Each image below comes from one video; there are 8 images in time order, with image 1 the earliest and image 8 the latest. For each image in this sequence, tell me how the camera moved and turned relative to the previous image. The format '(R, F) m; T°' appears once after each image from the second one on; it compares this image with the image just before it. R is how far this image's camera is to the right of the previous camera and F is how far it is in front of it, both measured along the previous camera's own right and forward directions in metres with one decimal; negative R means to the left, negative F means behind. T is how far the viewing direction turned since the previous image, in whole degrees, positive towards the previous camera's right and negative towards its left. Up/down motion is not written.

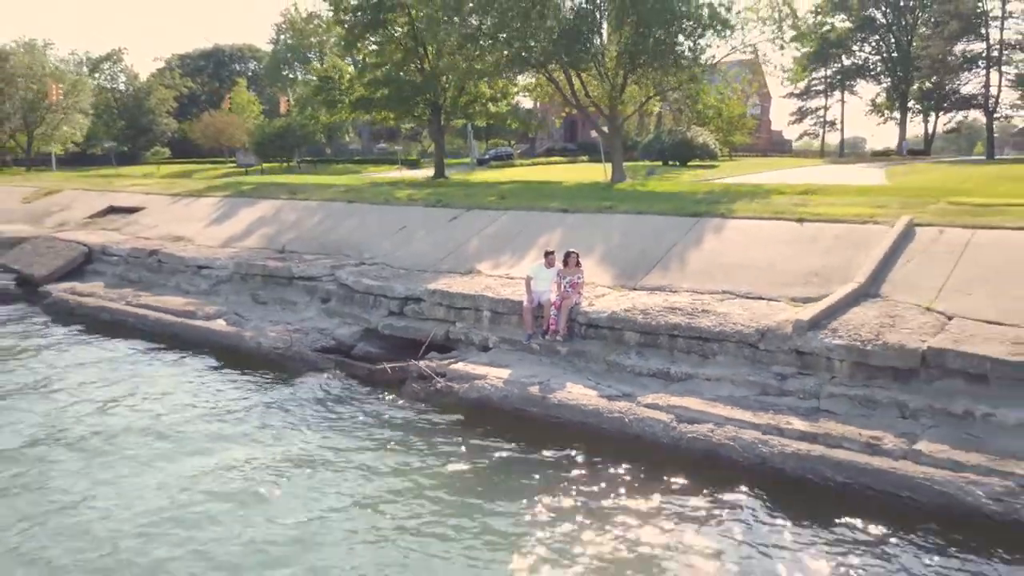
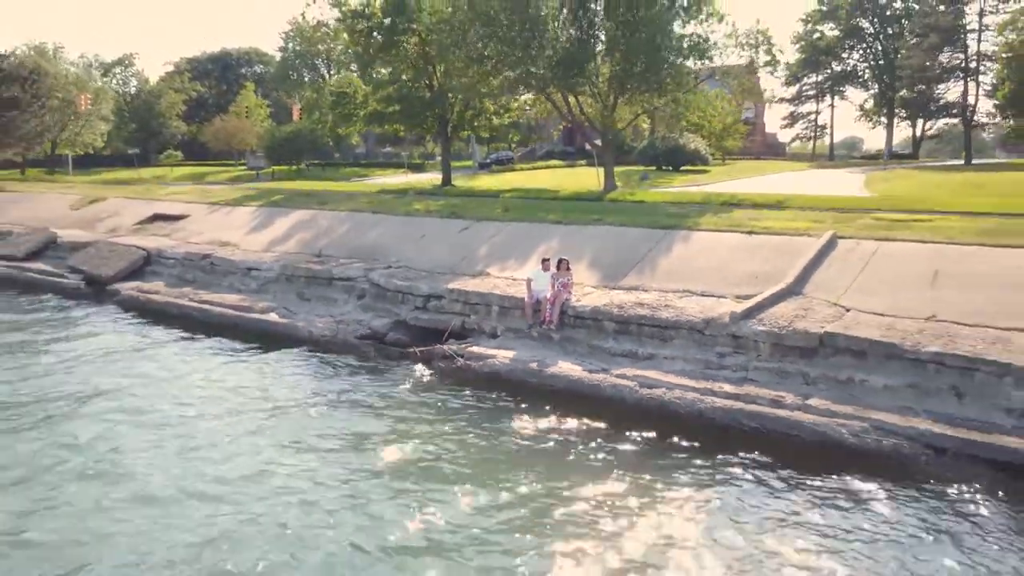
(-0.1, -2.4) m; 0°
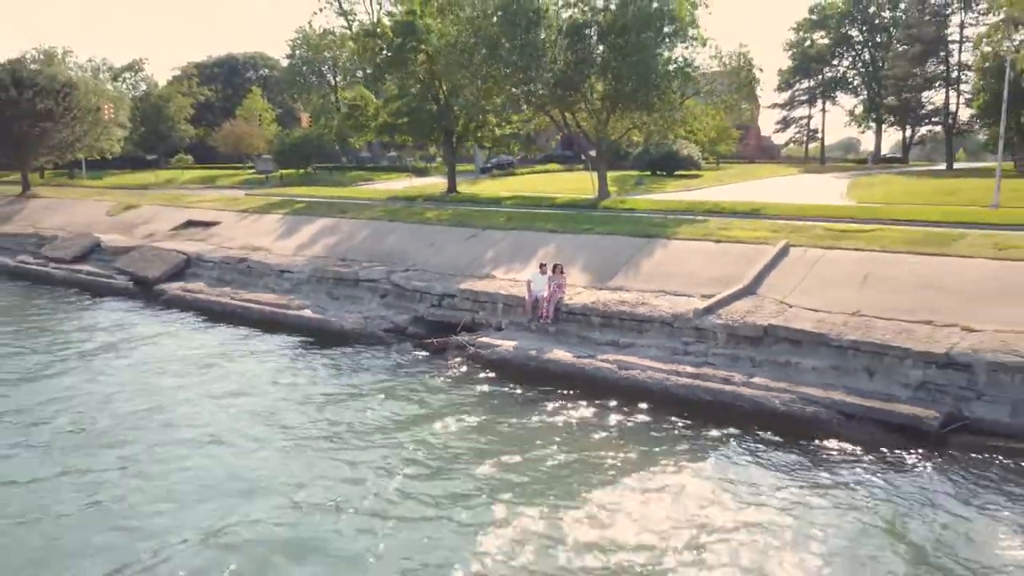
(-0.1, -2.2) m; 0°
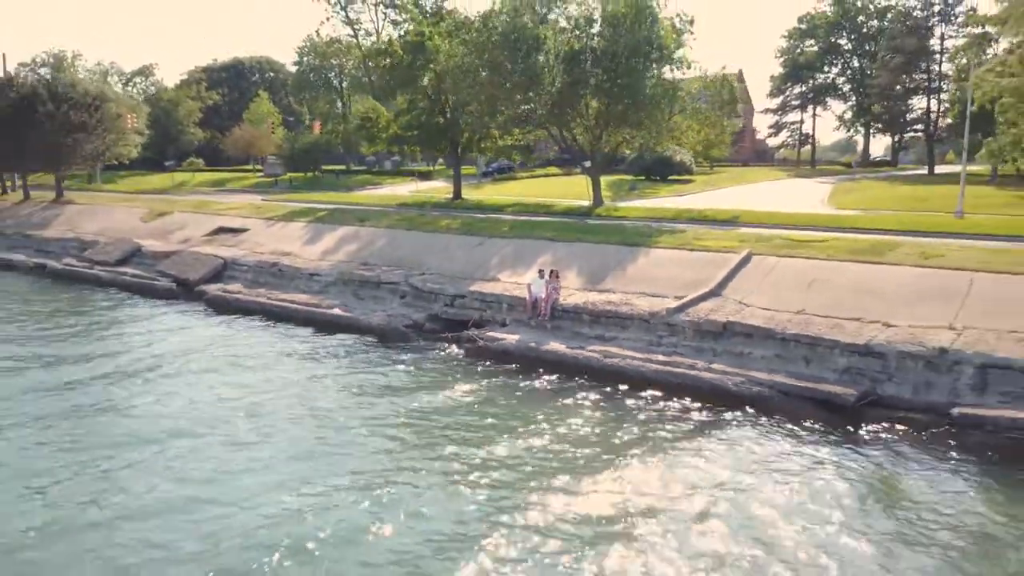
(-0.1, -2.4) m; 0°
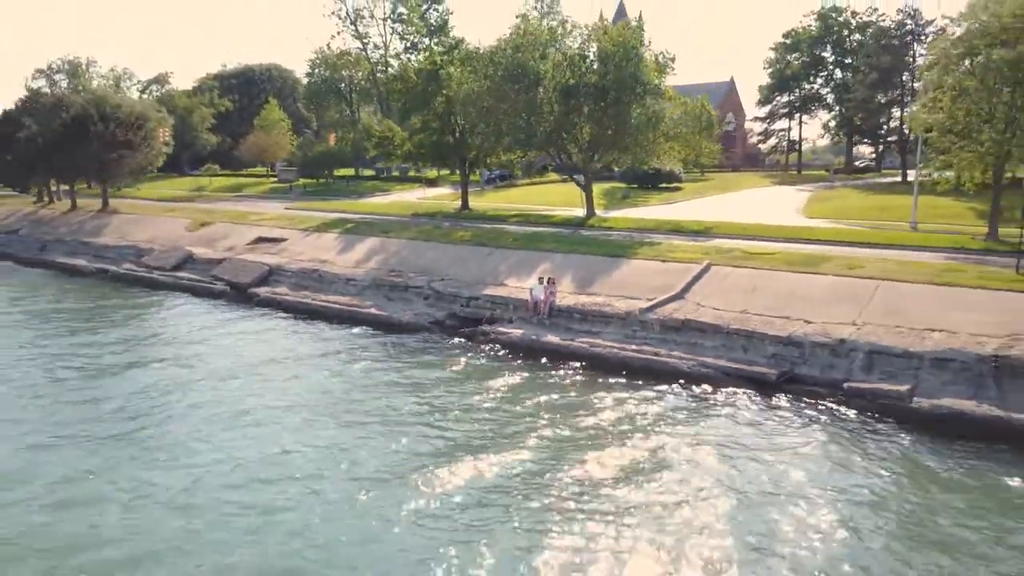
(-0.2, -3.9) m; 0°
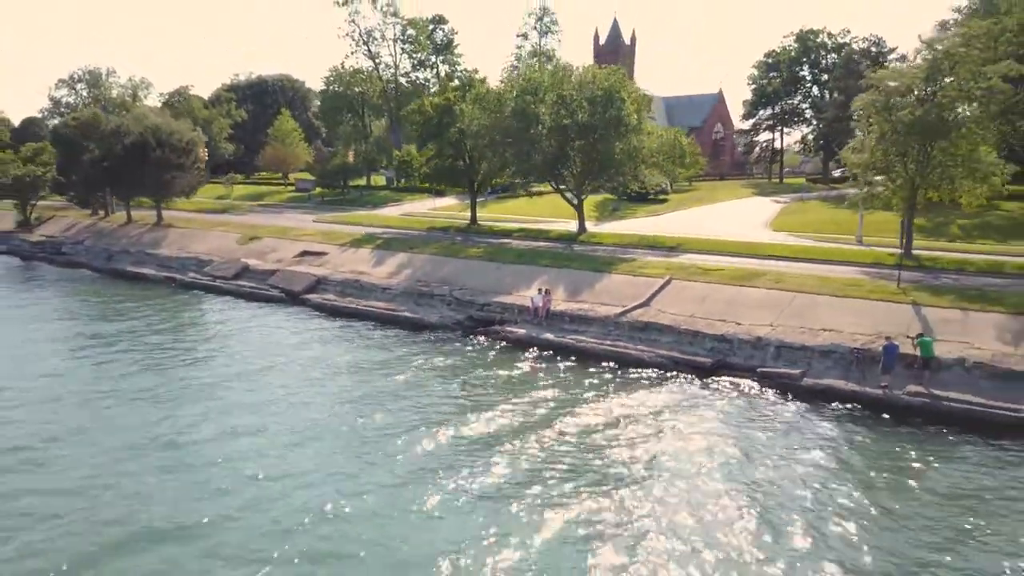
(-0.2, -5.8) m; 0°
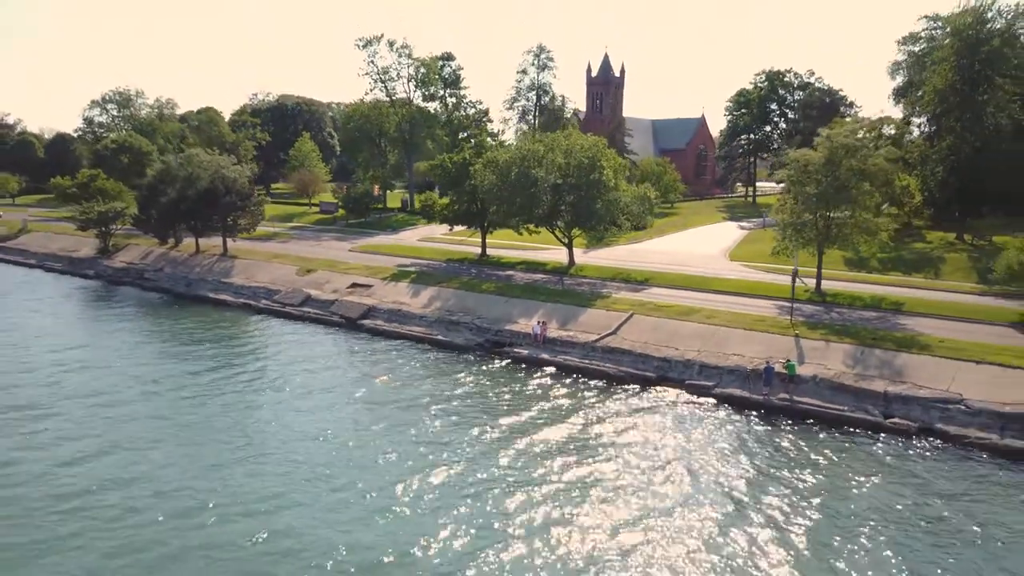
(-0.4, -9.9) m; 0°
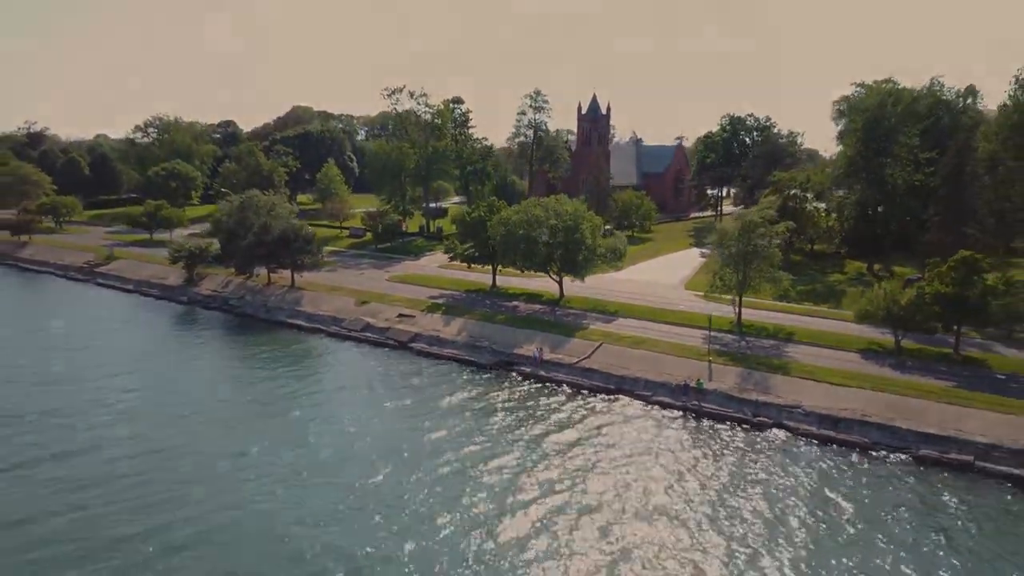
(-0.7, -15.9) m; 0°
